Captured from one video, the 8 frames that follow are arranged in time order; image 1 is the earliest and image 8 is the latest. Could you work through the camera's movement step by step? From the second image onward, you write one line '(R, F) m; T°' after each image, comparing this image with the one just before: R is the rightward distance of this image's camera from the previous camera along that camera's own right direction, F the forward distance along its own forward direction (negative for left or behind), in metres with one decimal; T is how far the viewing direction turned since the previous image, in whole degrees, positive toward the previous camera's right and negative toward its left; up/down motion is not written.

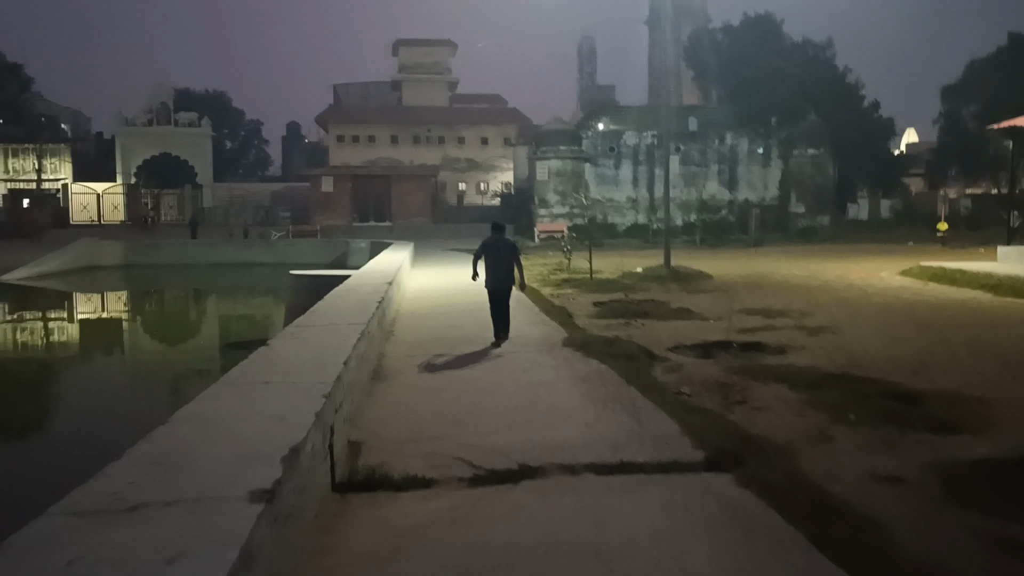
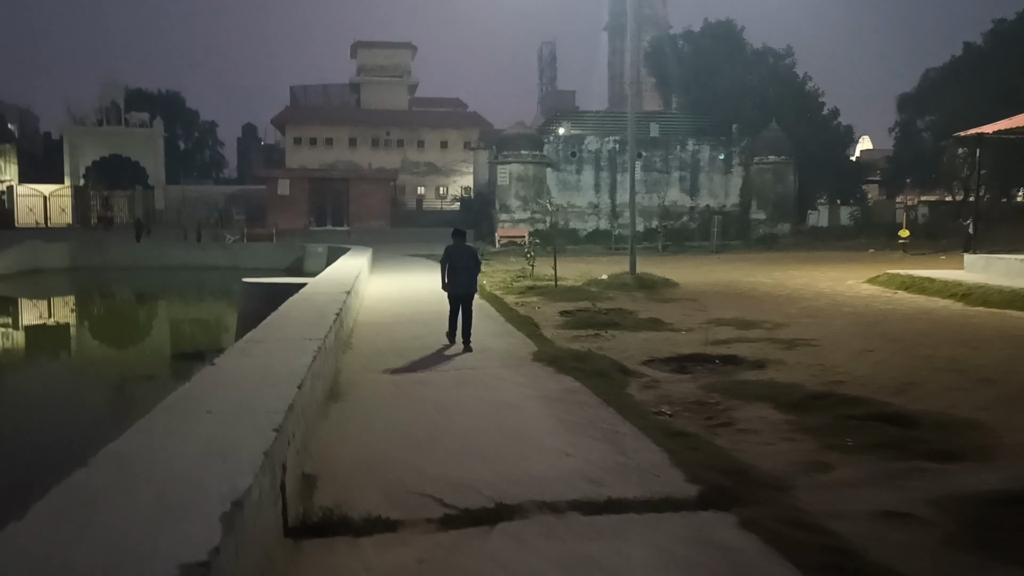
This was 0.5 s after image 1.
(-0.1, +0.5) m; +3°
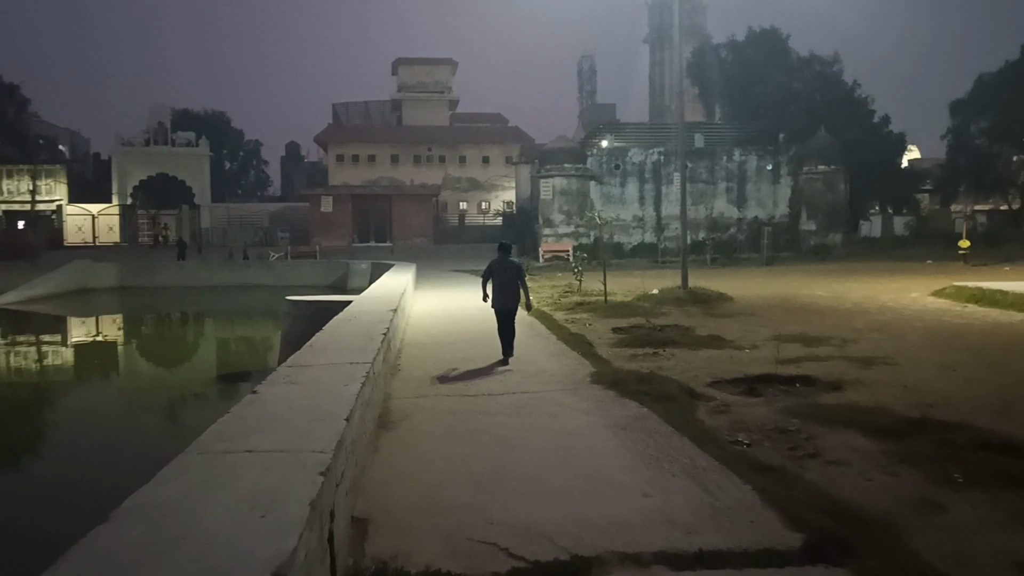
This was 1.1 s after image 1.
(-0.1, +0.5) m; -3°
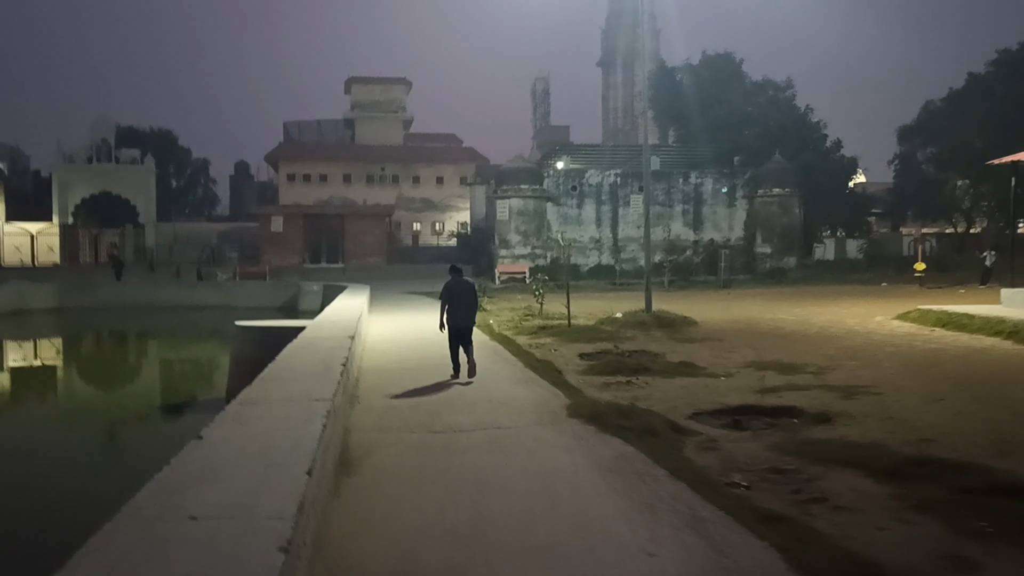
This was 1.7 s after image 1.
(-0.2, +0.5) m; +3°
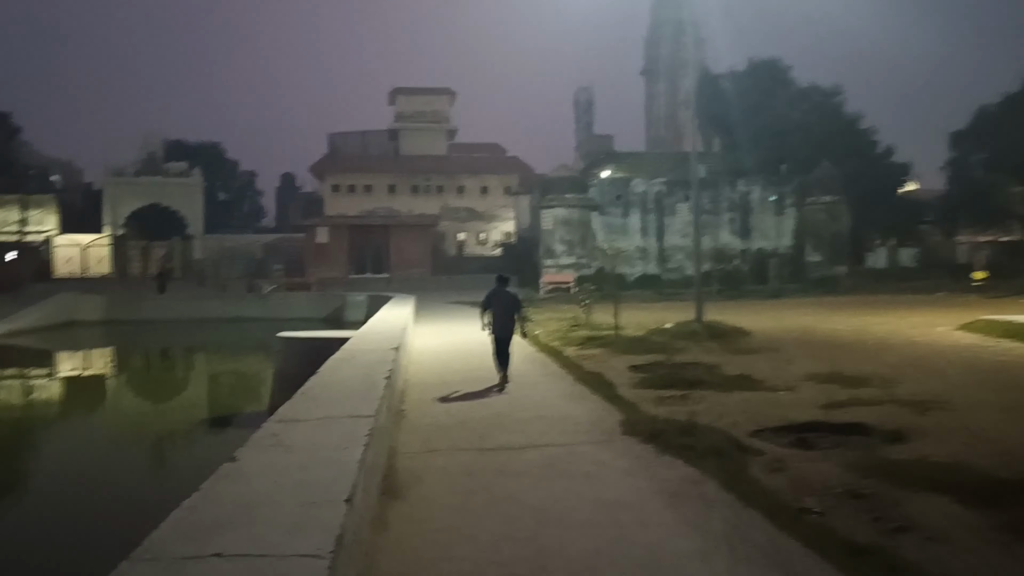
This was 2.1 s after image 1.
(-0.1, +0.3) m; -3°
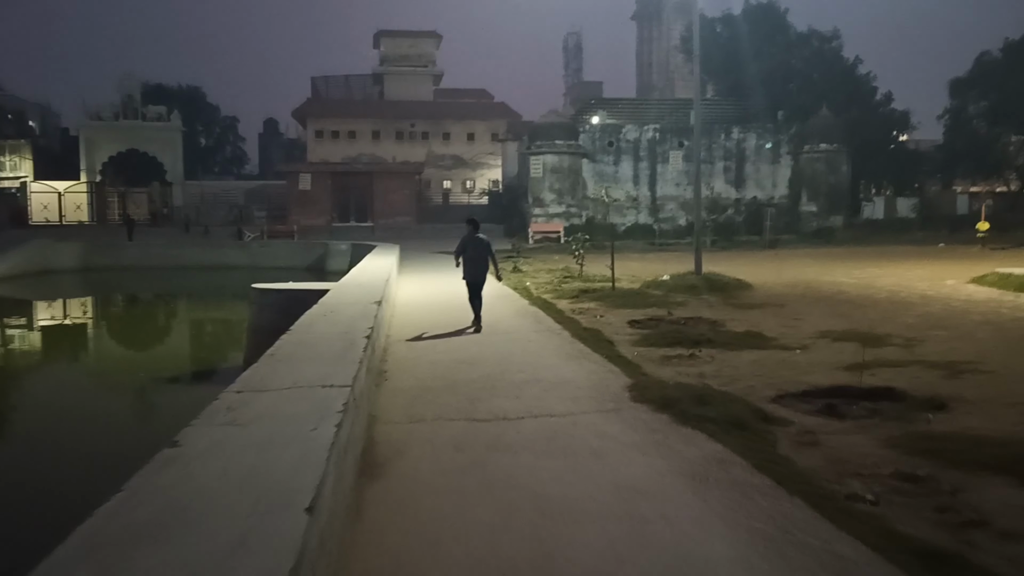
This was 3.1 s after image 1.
(-0.1, +0.8) m; +1°
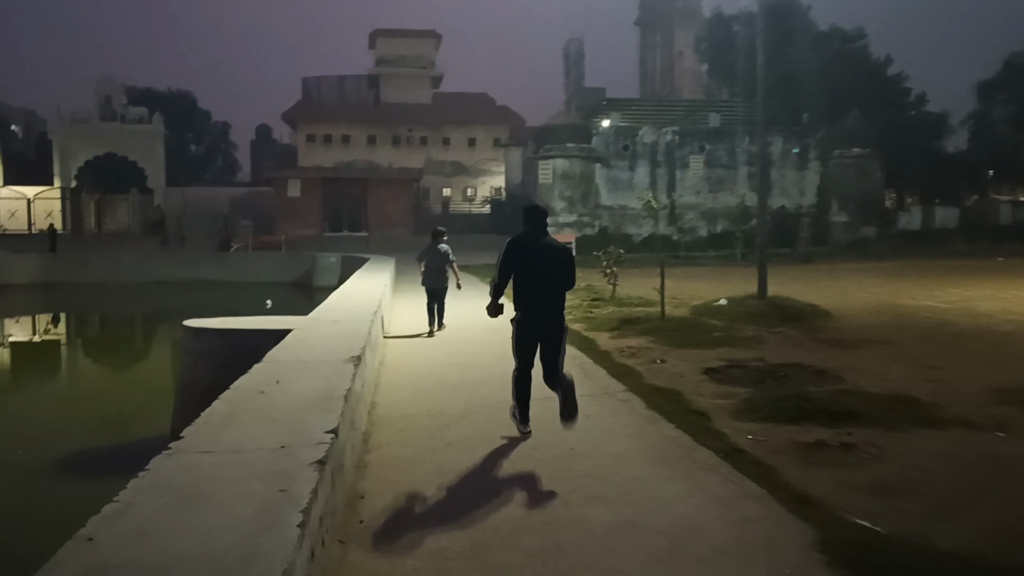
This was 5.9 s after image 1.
(-0.4, +3.2) m; 0°
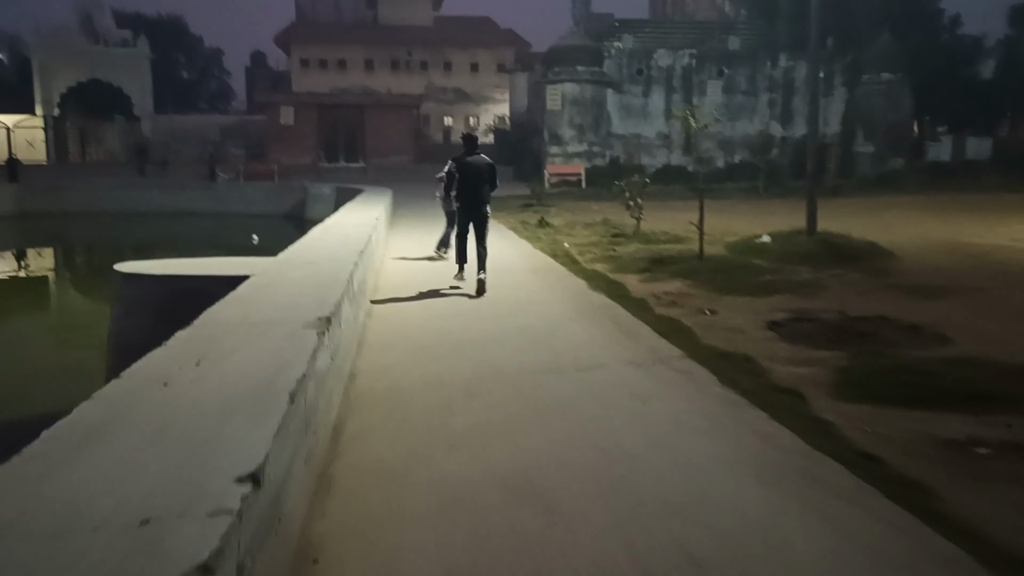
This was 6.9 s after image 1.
(-0.1, +1.7) m; 0°
